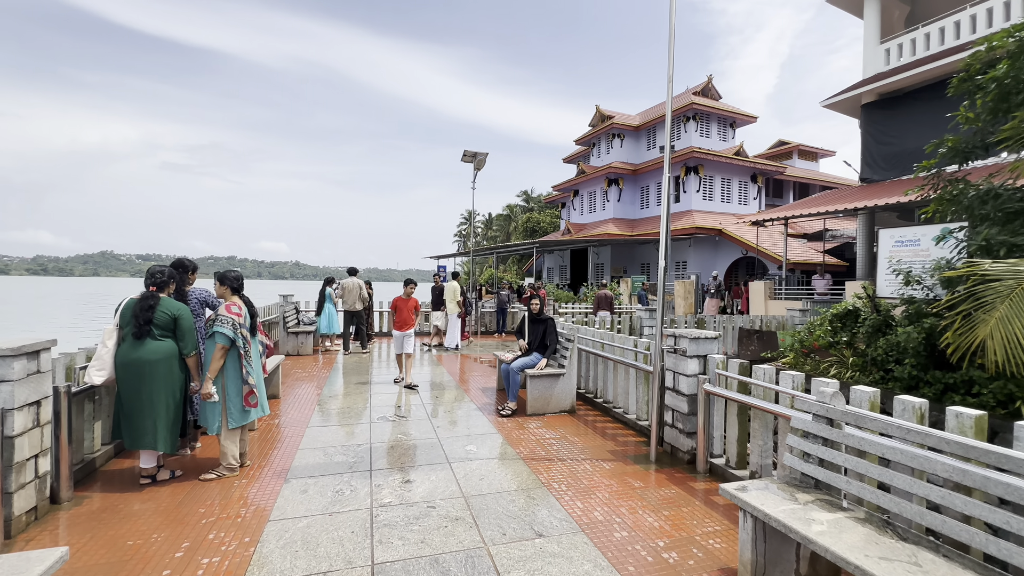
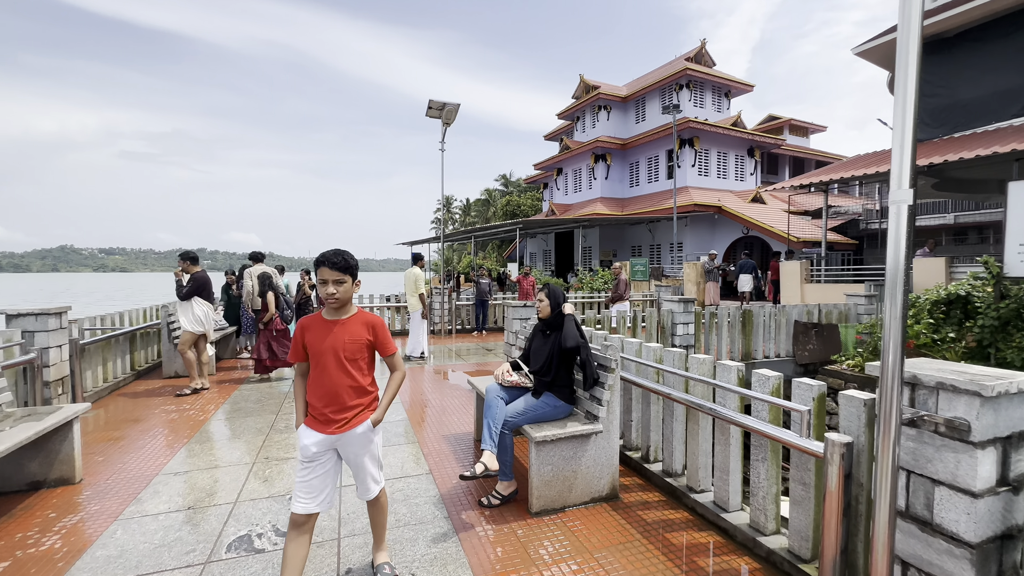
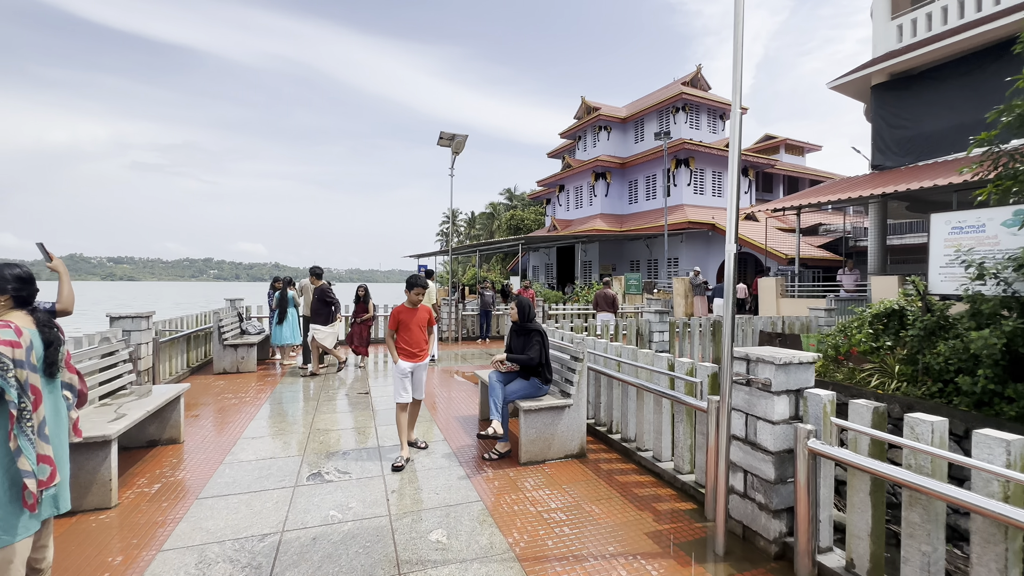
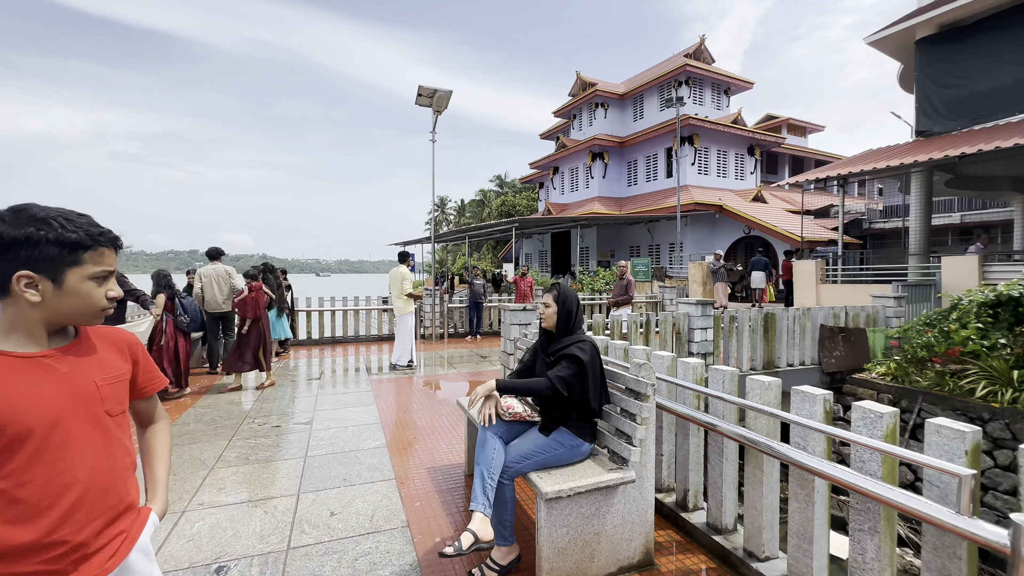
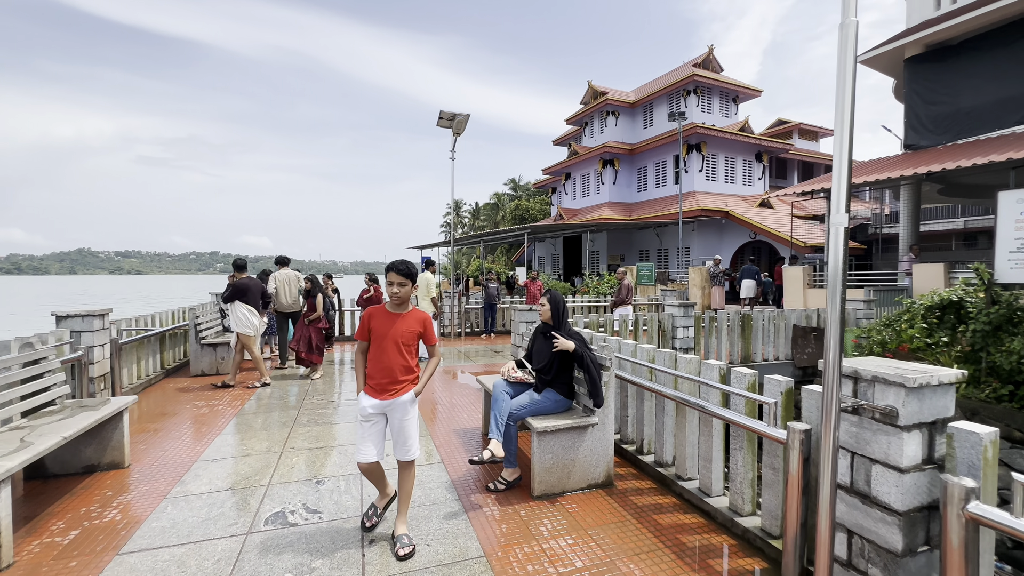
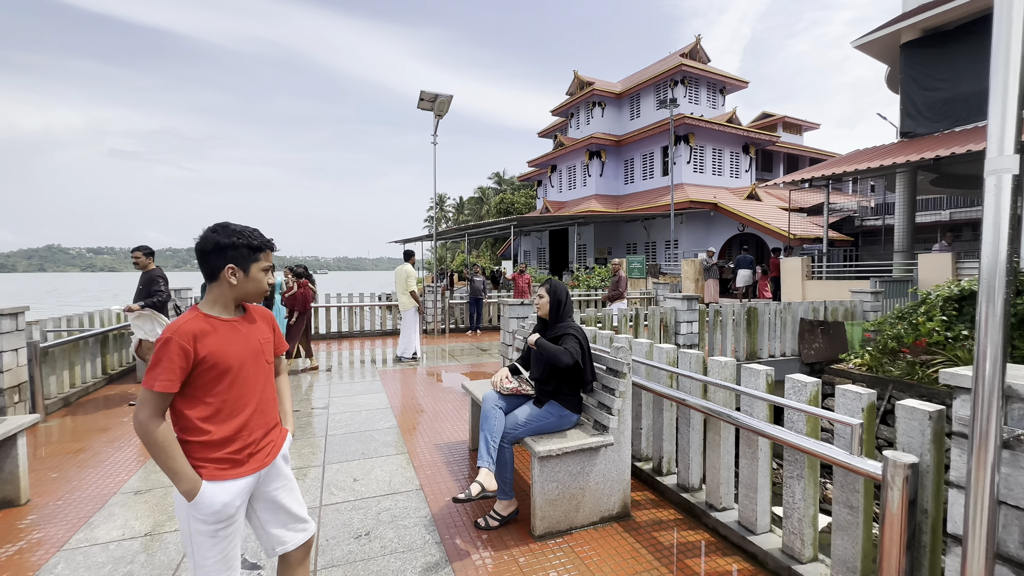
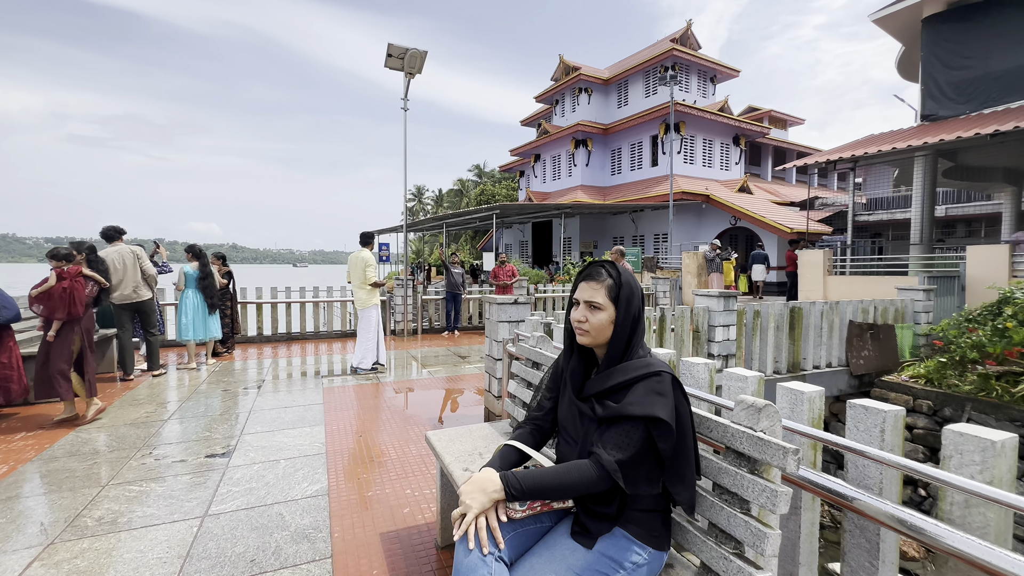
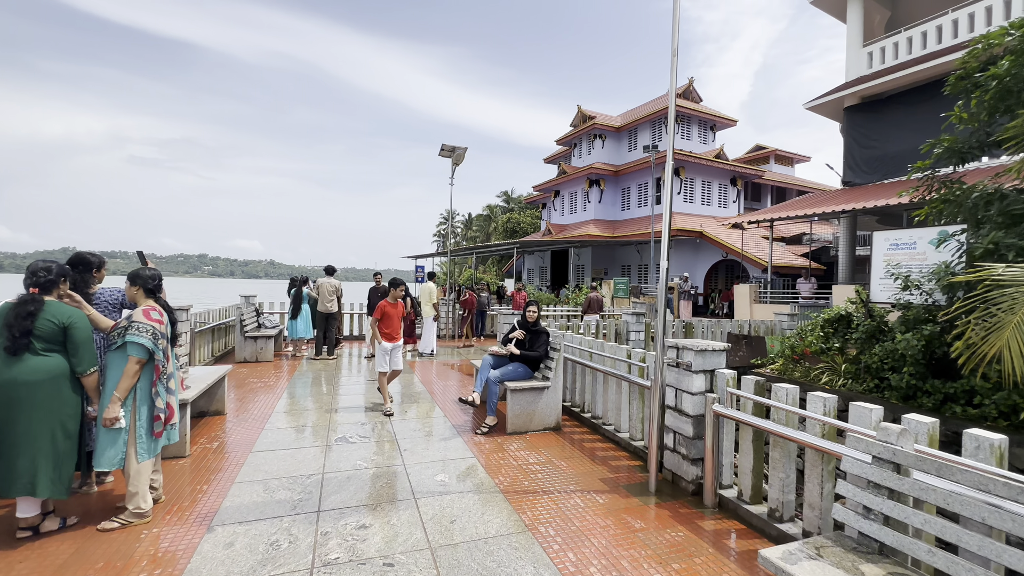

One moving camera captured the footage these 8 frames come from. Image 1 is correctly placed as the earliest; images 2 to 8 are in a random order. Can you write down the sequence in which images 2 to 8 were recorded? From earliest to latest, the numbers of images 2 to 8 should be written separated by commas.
8, 3, 5, 2, 6, 4, 7
